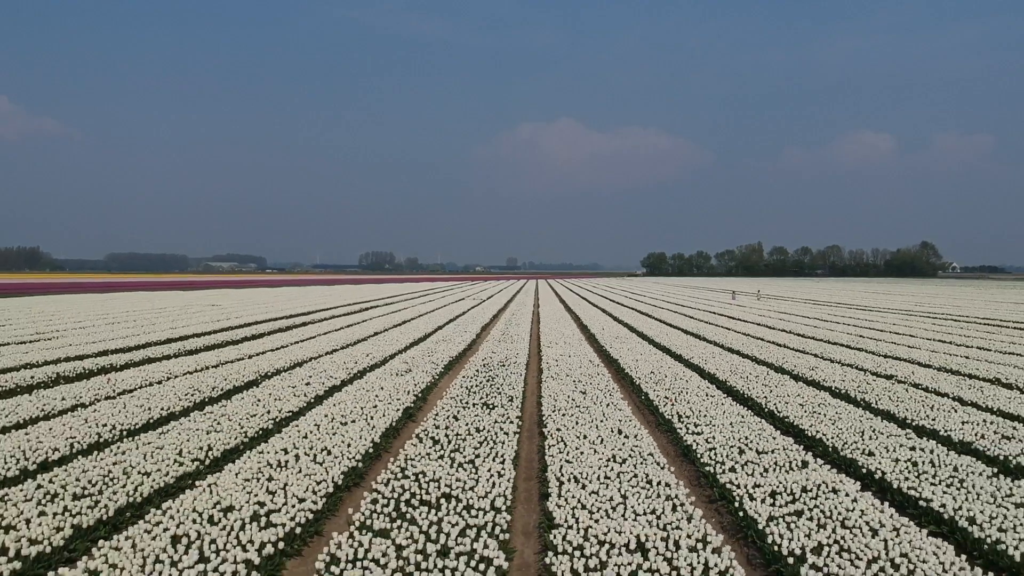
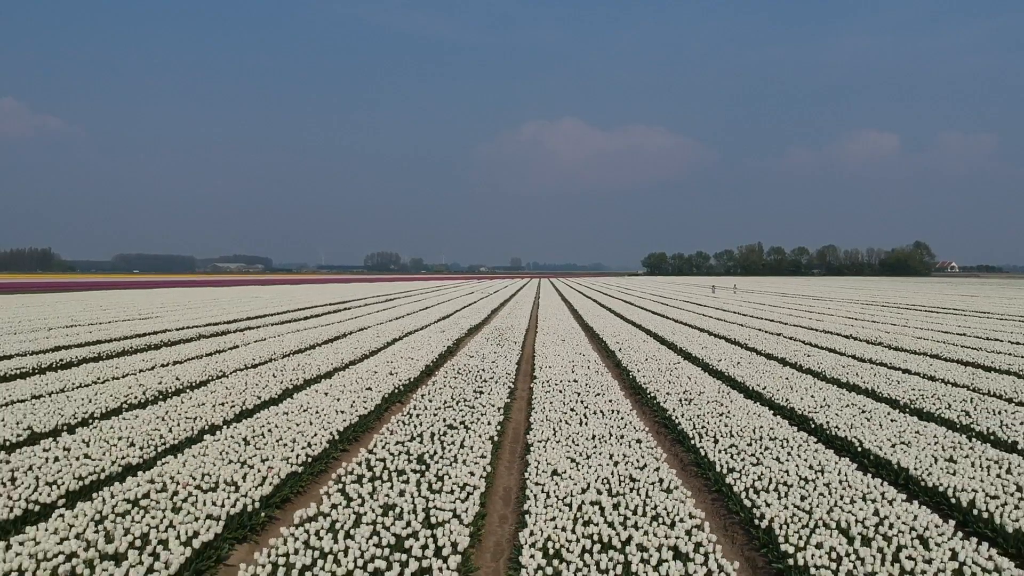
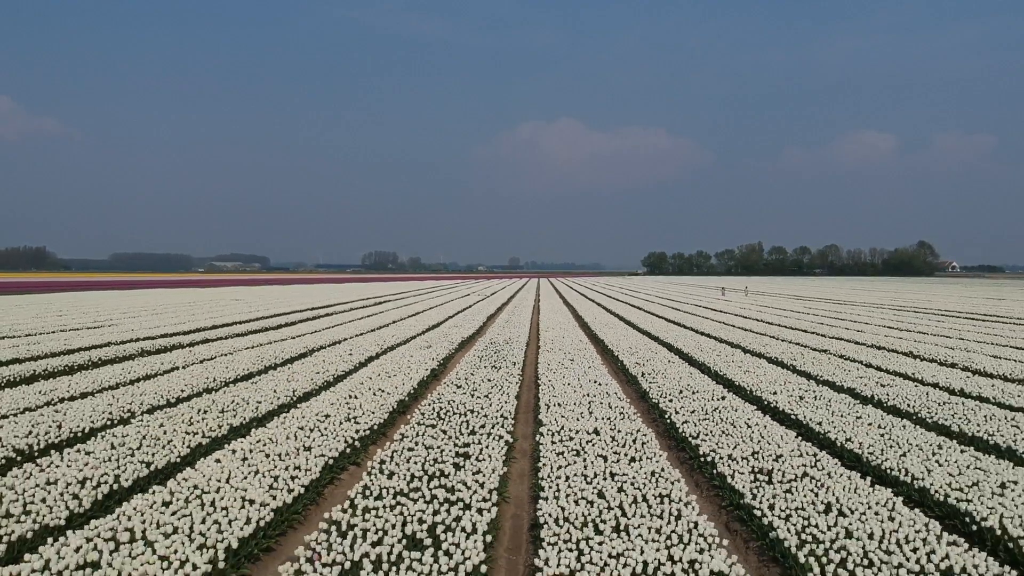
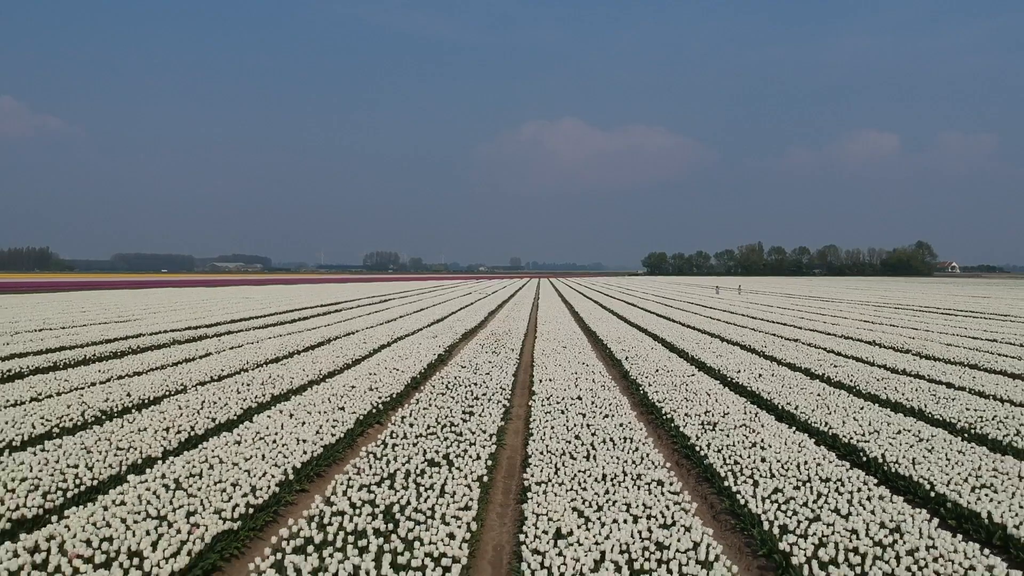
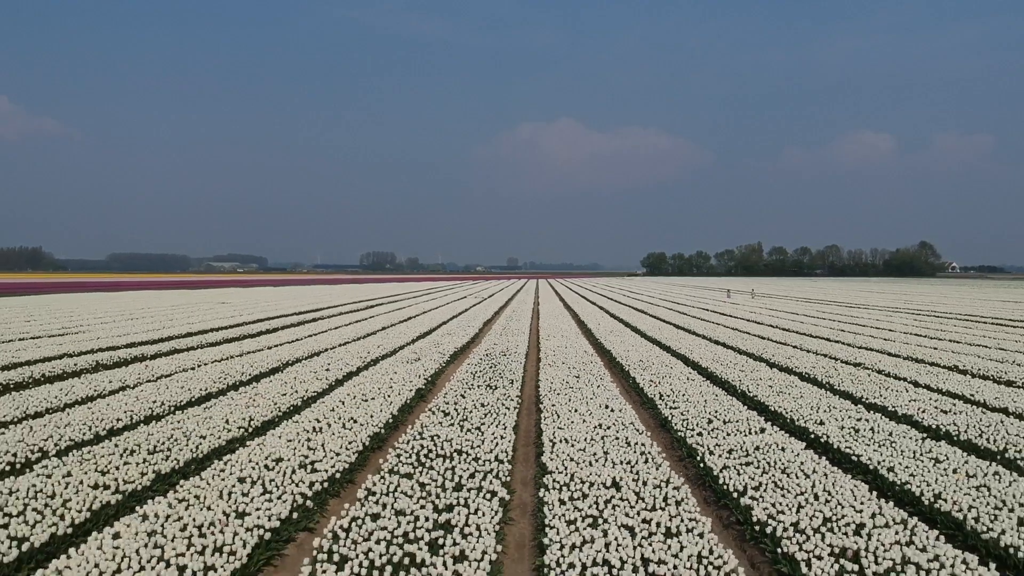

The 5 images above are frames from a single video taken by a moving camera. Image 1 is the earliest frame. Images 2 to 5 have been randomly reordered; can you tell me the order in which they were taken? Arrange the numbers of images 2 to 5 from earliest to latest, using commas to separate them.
5, 3, 4, 2
